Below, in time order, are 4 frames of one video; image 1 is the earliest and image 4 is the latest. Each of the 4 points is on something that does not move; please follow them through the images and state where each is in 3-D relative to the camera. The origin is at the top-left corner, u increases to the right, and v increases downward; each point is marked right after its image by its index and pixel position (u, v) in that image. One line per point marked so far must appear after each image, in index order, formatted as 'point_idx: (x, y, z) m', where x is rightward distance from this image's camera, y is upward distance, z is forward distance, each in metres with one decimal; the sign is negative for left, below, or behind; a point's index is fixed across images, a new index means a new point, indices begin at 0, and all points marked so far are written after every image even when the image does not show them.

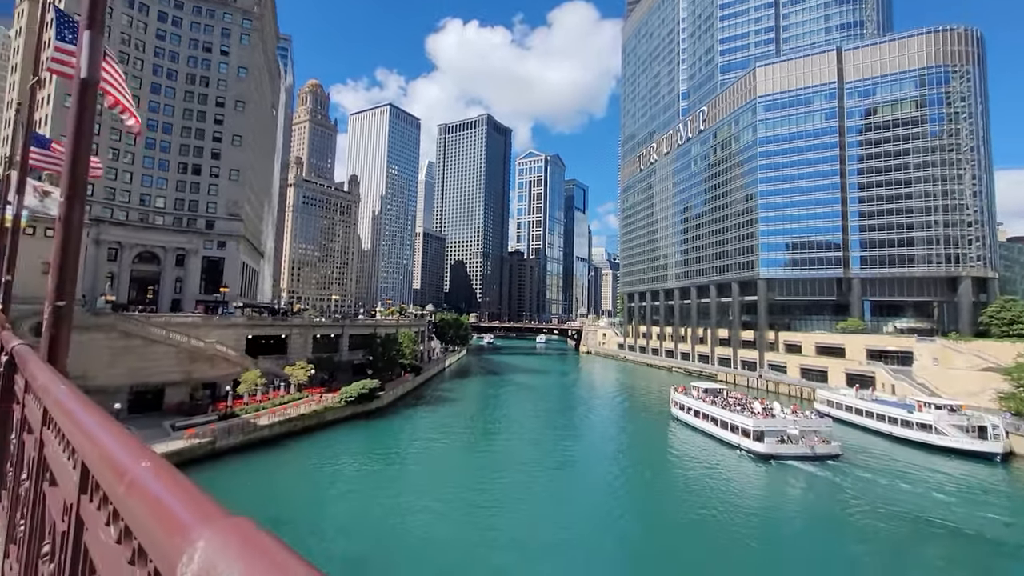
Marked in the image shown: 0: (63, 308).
0: (-5.1, -0.1, +5.9) m
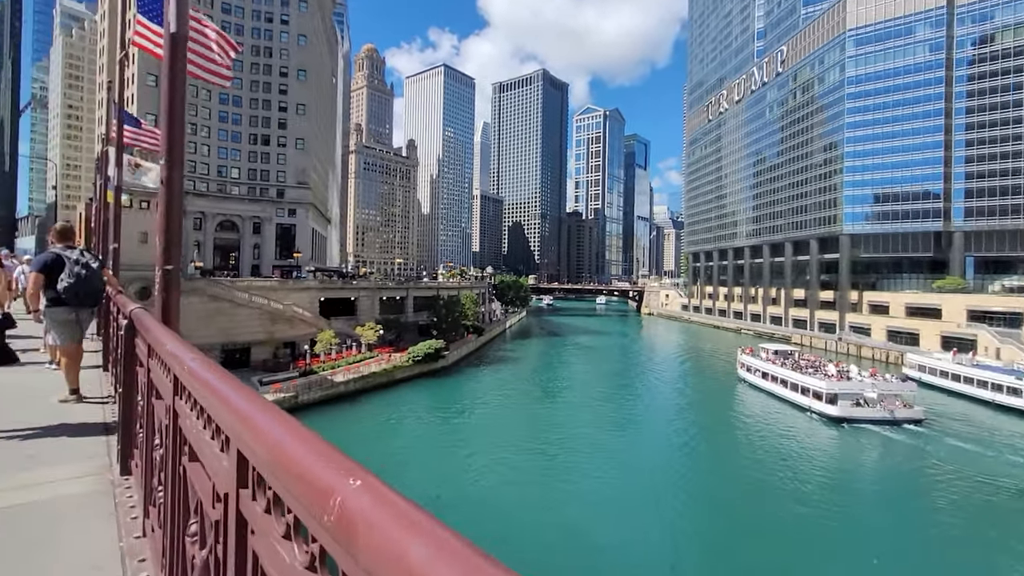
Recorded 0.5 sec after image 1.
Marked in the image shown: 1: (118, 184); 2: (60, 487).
0: (-4.0, +0.3, +6.1) m
1: (-14.2, +3.8, +18.7) m
2: (-4.7, -2.1, +5.3) m
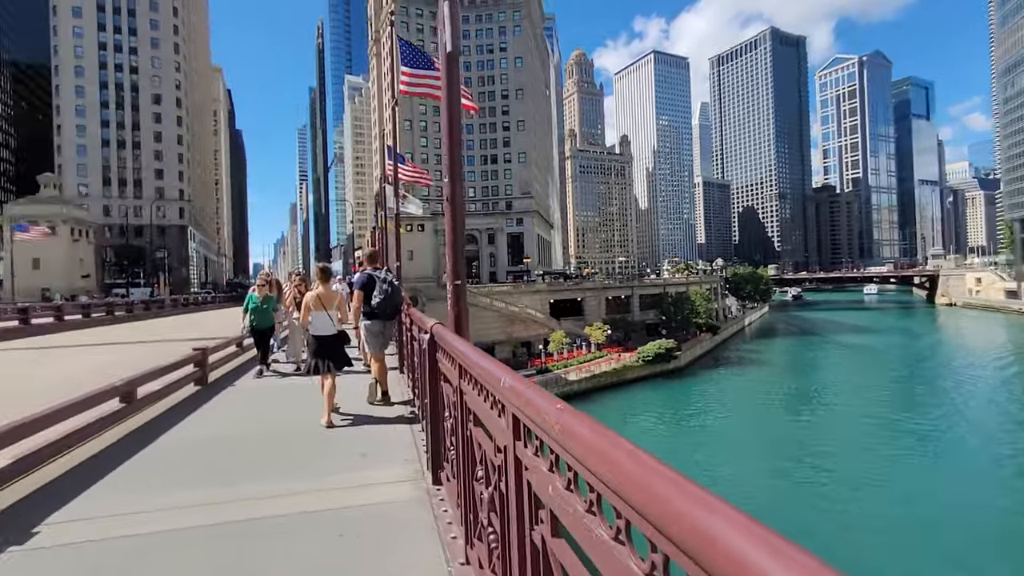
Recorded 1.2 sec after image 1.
0: (-0.7, 0.0, +6.4) m
1: (-5.0, +3.2, +22.1) m
2: (-1.5, -2.3, +5.9) m
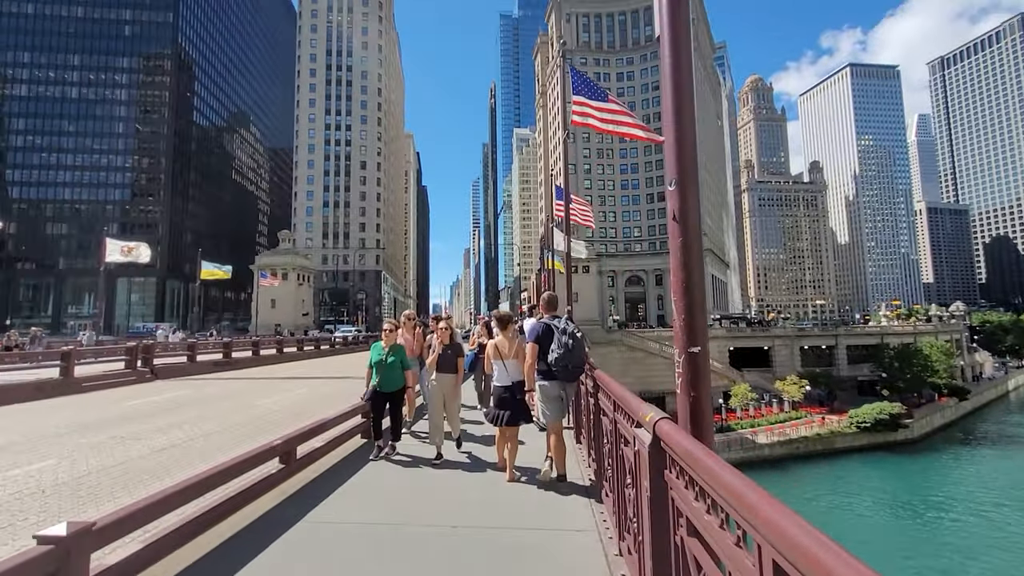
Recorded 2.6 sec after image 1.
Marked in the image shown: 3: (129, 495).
0: (+1.4, -0.5, +4.0) m
1: (+2.2, +1.4, +20.4) m
2: (+0.5, -2.8, +3.5) m
3: (-6.4, -3.5, +8.7) m
